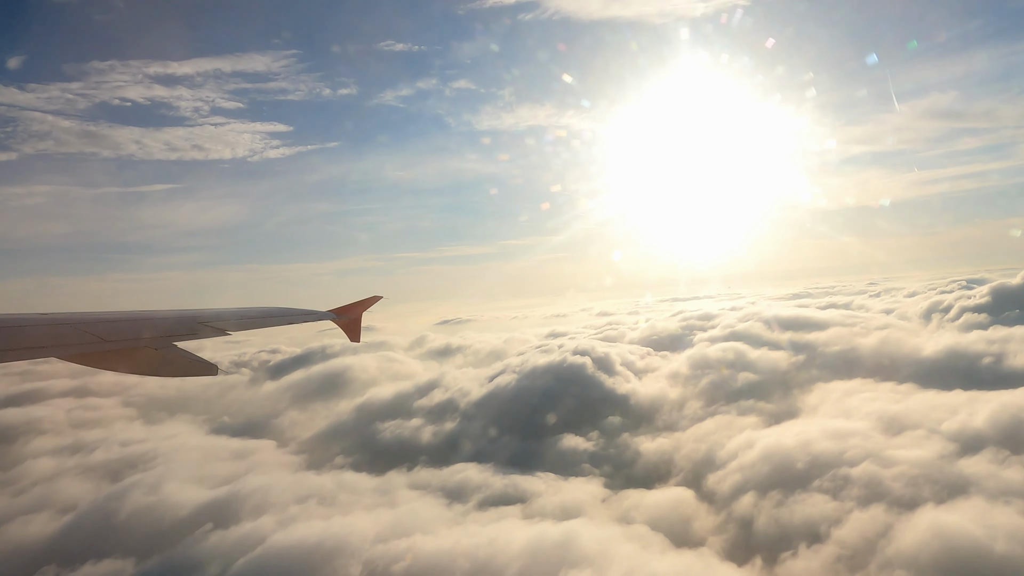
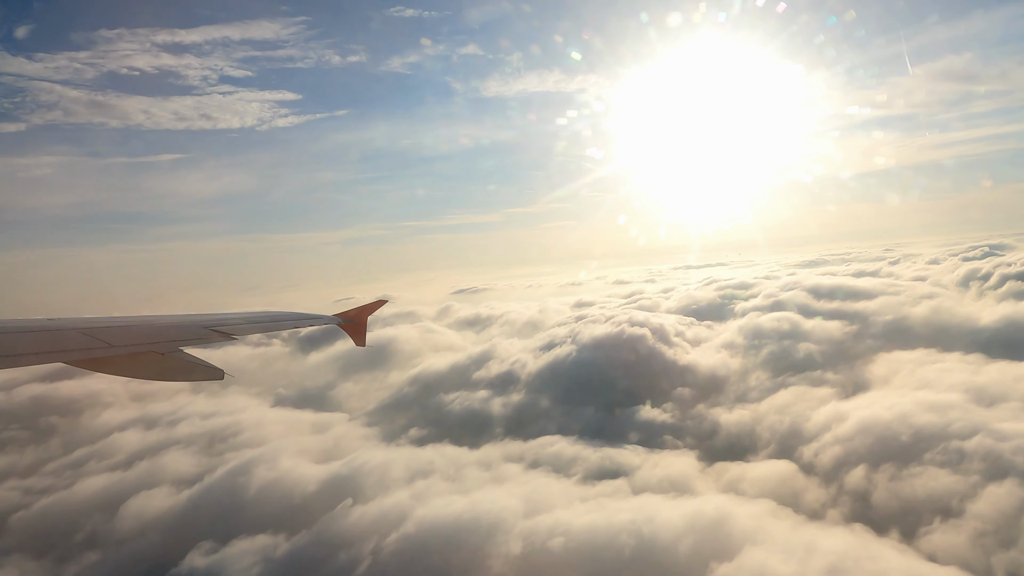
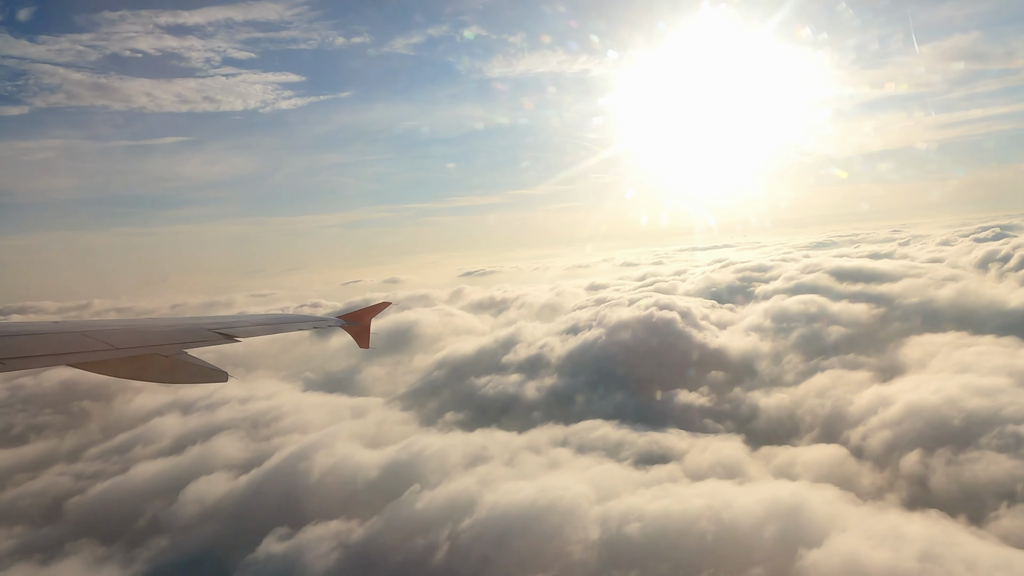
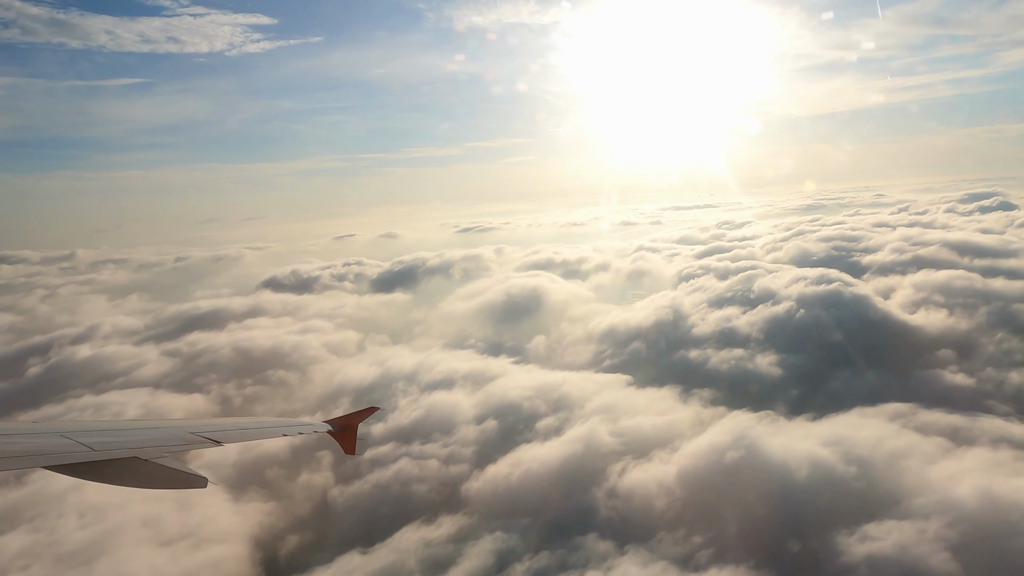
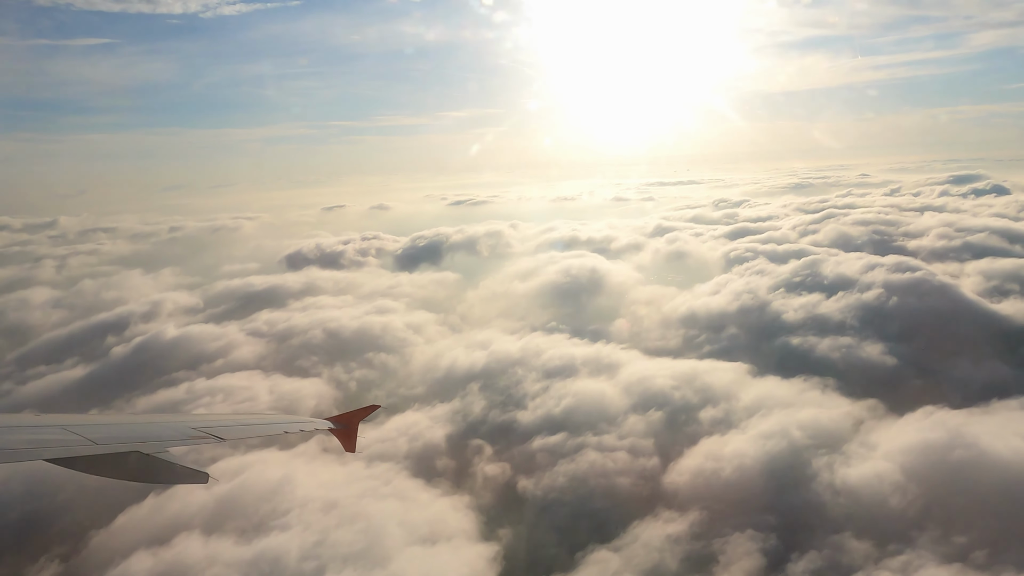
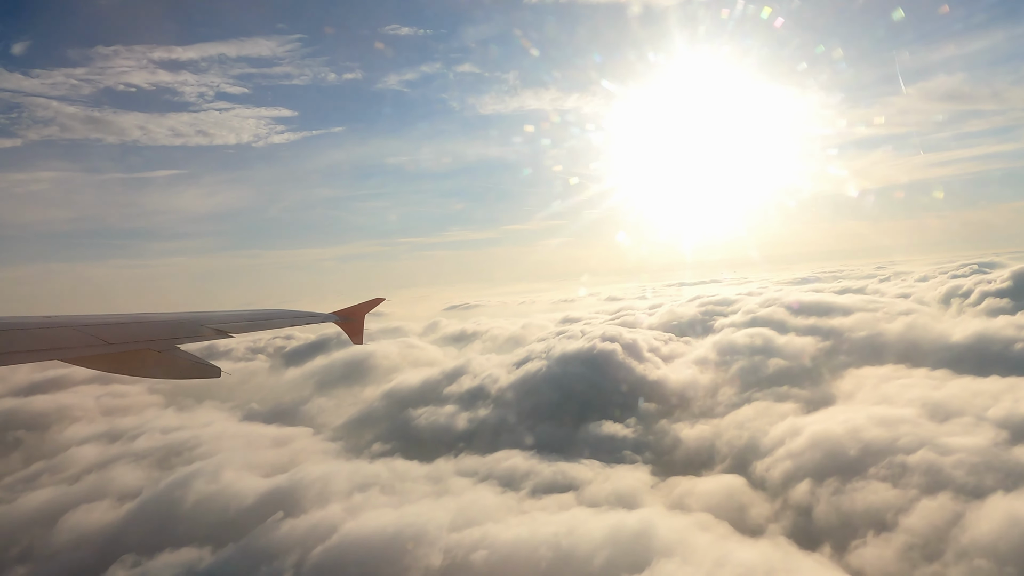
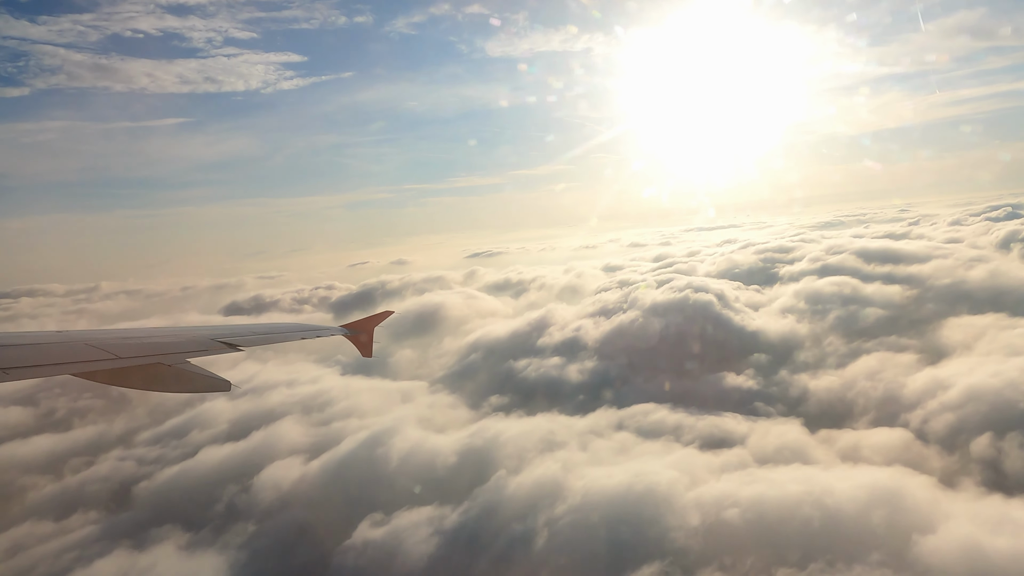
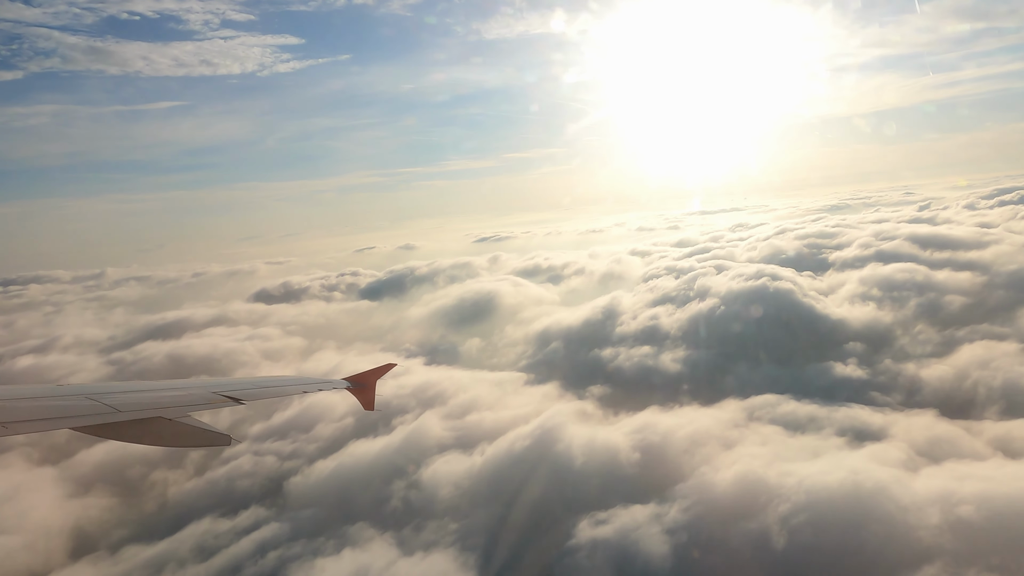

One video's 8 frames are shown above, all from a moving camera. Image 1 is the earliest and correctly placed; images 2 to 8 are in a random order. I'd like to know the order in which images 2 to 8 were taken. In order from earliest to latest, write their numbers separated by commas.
6, 2, 3, 7, 8, 4, 5
